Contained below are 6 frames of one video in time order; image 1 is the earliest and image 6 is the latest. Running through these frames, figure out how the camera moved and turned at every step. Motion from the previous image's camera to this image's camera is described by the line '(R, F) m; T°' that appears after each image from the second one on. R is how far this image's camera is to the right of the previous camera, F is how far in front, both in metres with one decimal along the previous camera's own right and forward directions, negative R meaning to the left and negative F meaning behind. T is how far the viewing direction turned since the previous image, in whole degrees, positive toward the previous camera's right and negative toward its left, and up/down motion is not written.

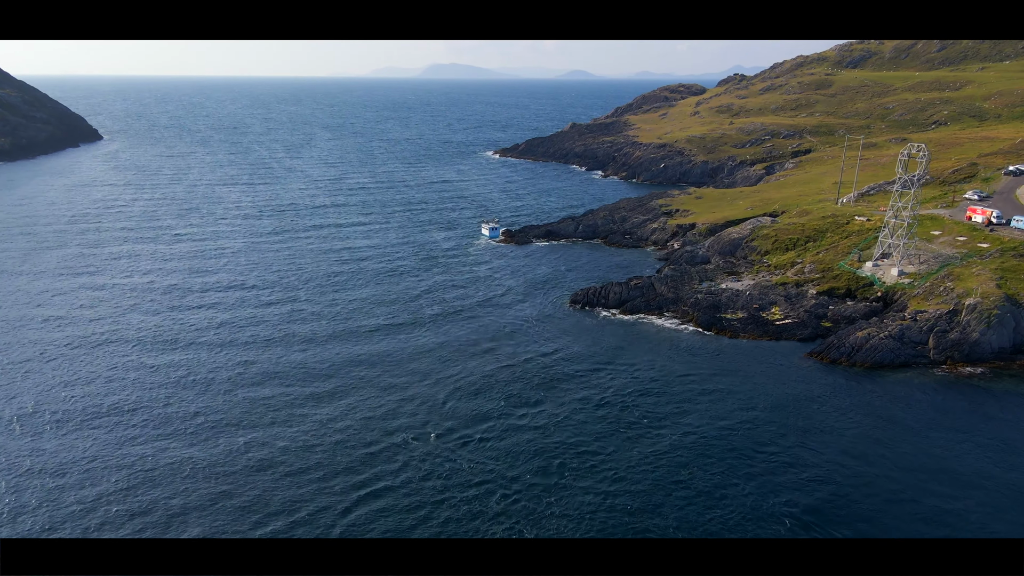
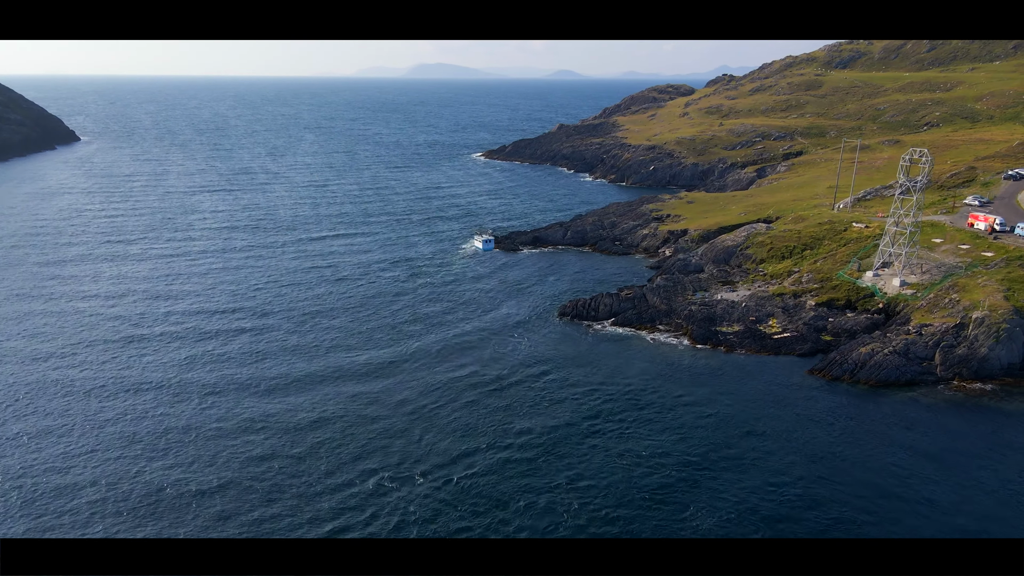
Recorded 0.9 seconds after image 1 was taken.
(+0.4, +3.1) m; +1°
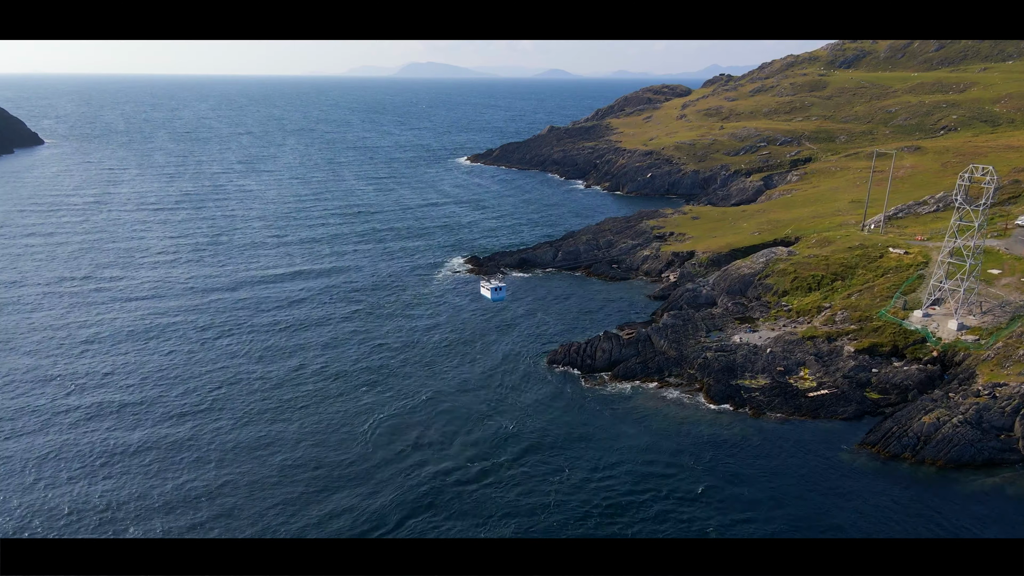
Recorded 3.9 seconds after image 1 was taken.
(+1.1, +10.0) m; +1°
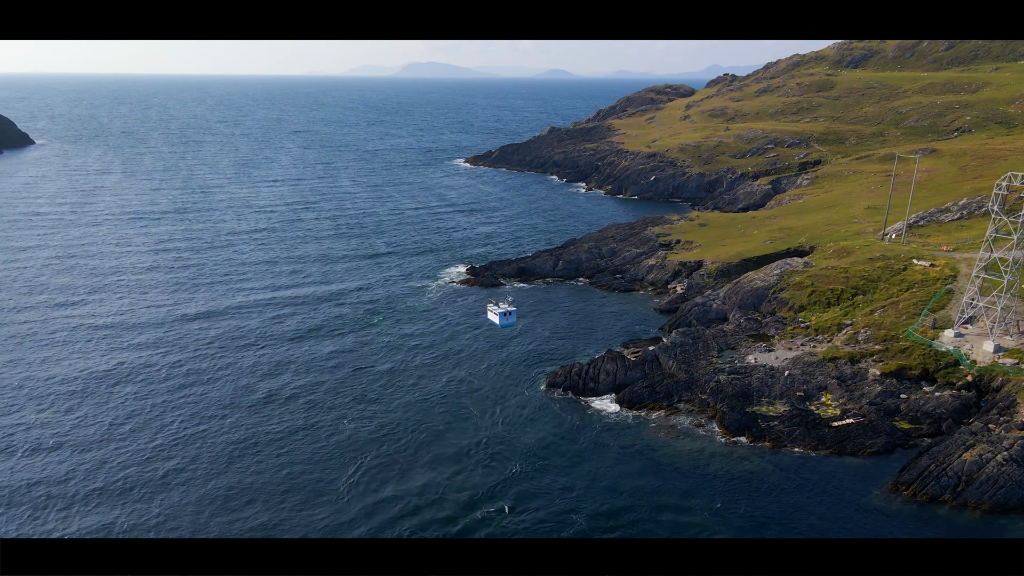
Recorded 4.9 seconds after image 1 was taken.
(+0.3, +3.9) m; 0°
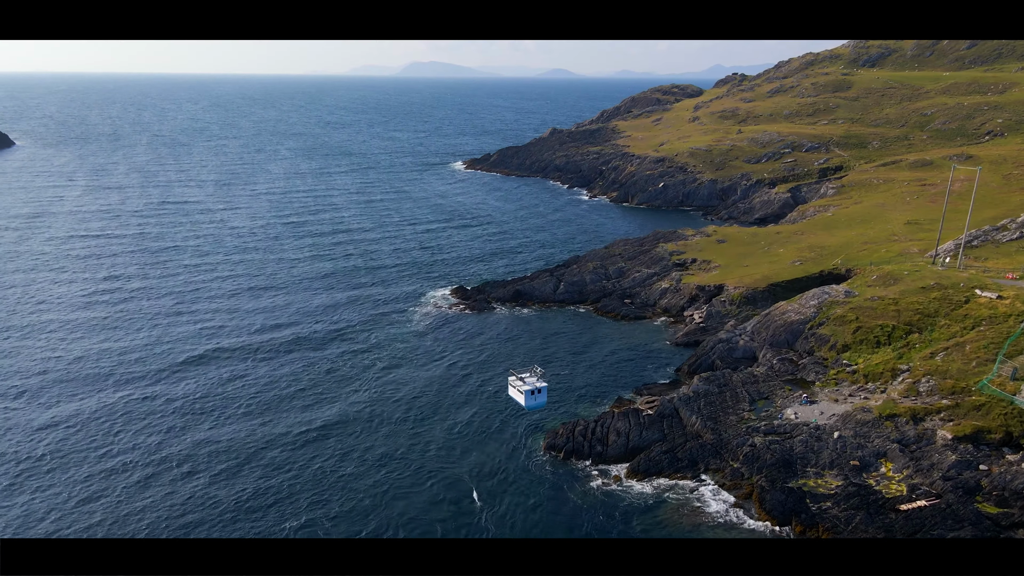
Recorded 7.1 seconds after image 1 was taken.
(+0.7, +8.1) m; 0°
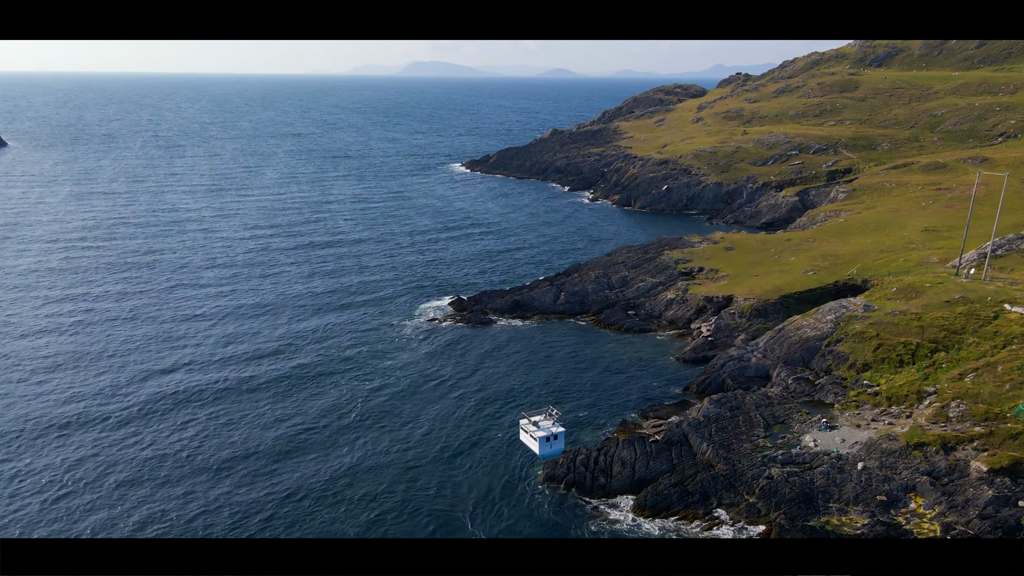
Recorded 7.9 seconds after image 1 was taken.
(+0.3, +3.0) m; 0°
